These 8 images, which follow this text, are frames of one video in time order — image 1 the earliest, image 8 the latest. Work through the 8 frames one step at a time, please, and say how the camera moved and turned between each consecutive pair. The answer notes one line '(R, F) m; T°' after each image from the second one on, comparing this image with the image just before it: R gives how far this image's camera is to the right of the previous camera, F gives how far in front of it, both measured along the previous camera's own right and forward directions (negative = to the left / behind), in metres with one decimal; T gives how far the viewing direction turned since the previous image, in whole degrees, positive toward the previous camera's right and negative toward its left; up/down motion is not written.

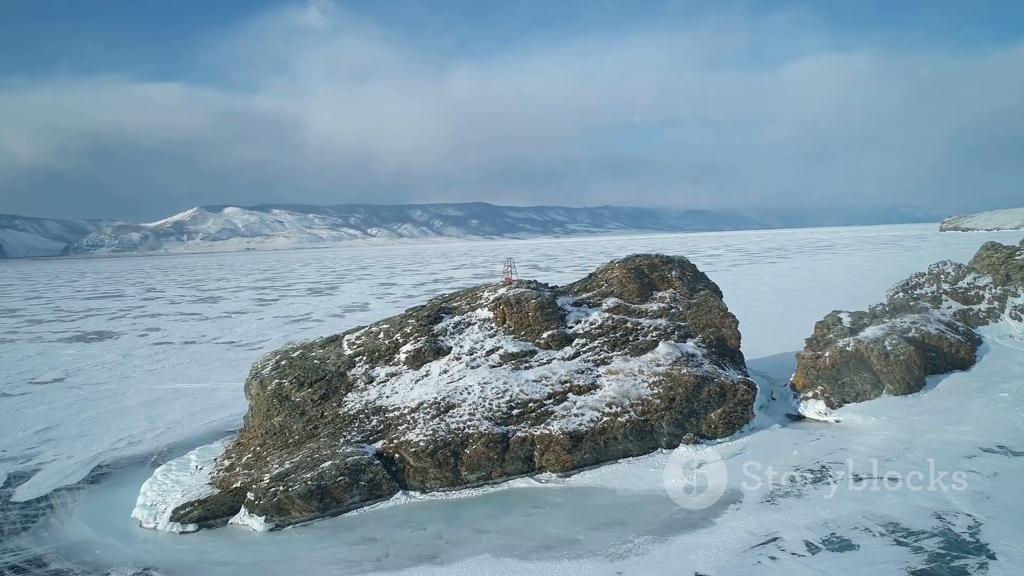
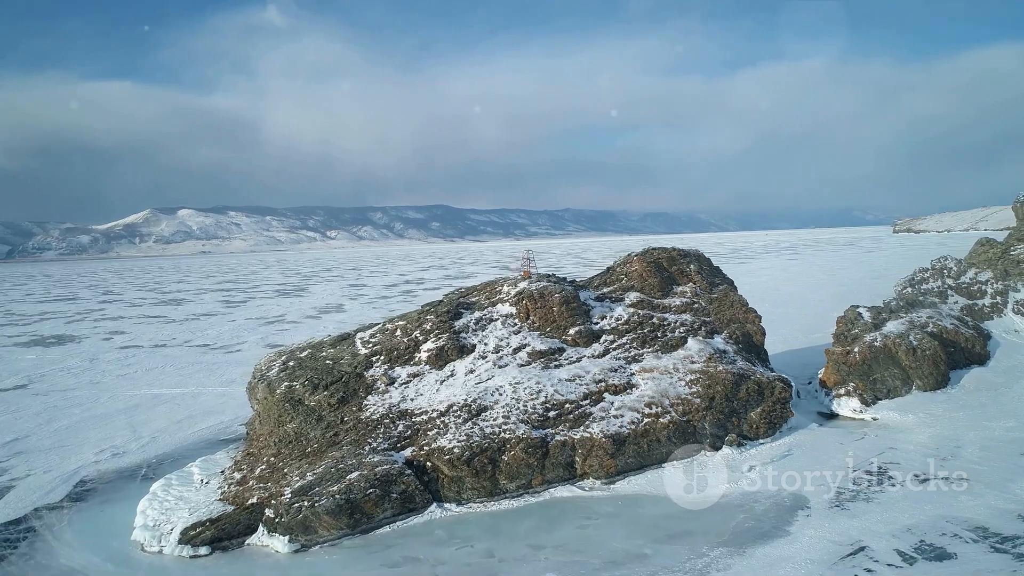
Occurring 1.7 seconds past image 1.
(-1.1, +0.9) m; +3°
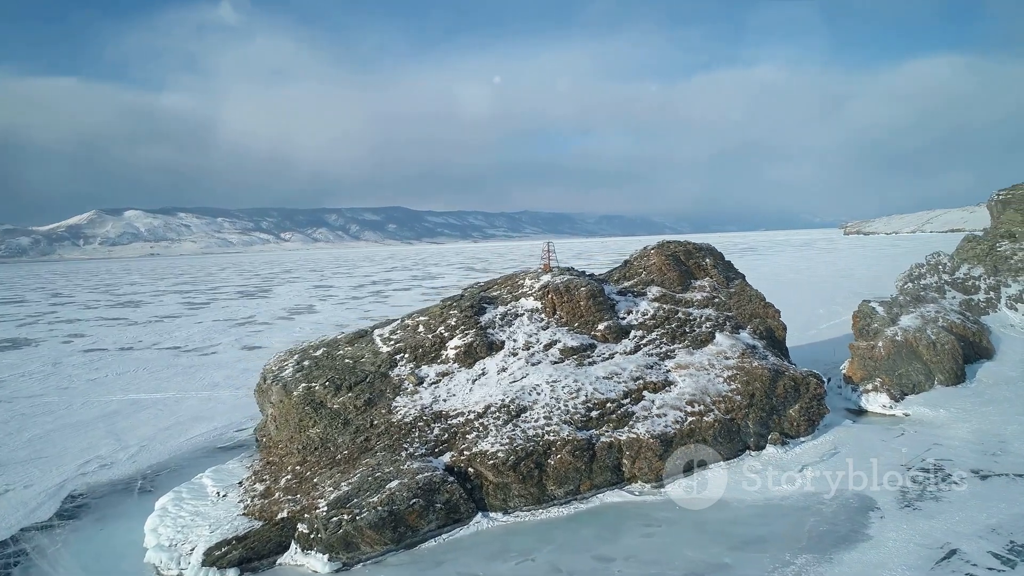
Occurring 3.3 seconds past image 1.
(-1.2, +0.7) m; +3°
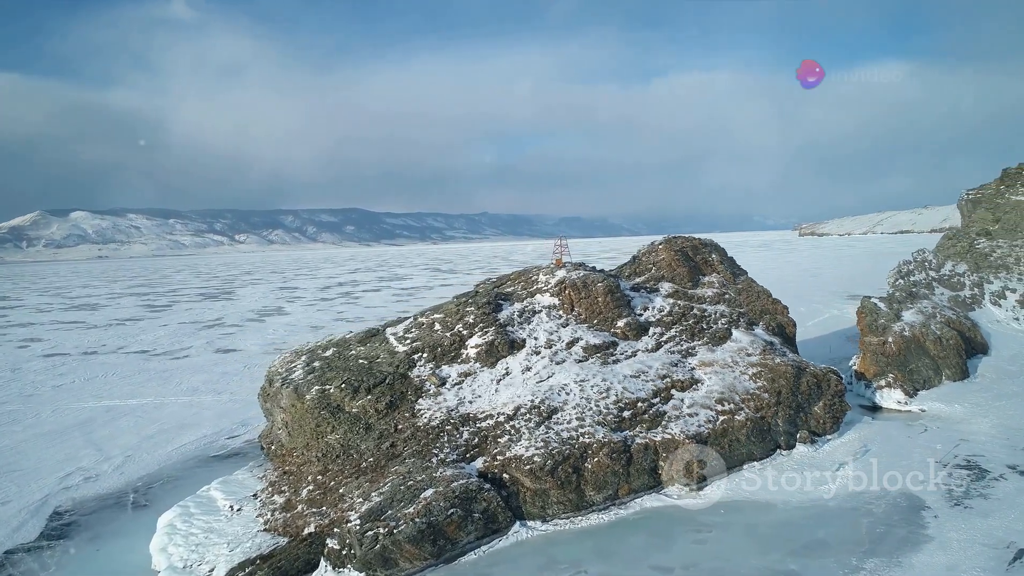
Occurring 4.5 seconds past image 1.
(-0.9, +0.5) m; +3°
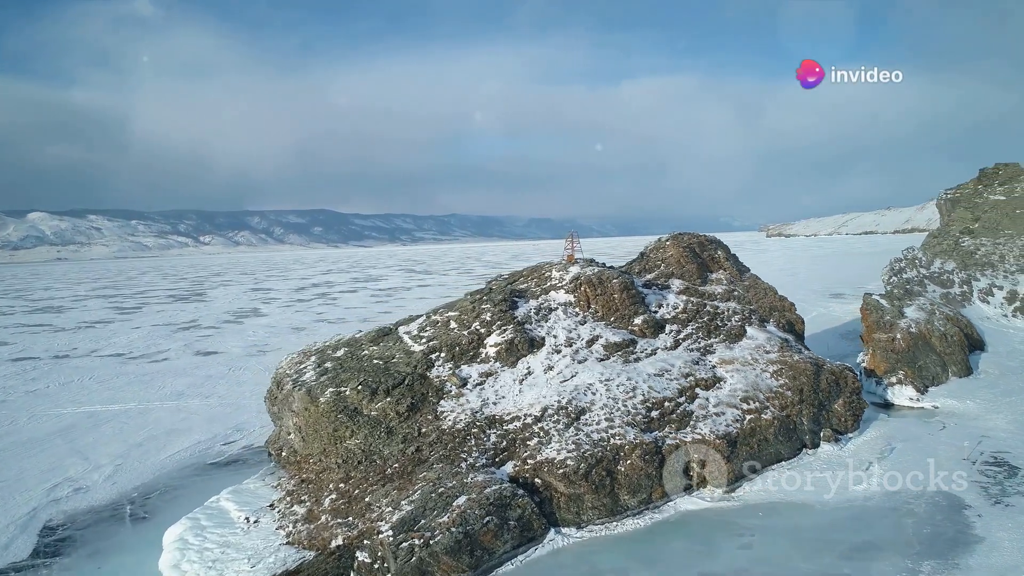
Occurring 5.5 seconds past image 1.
(-0.7, +0.4) m; +2°
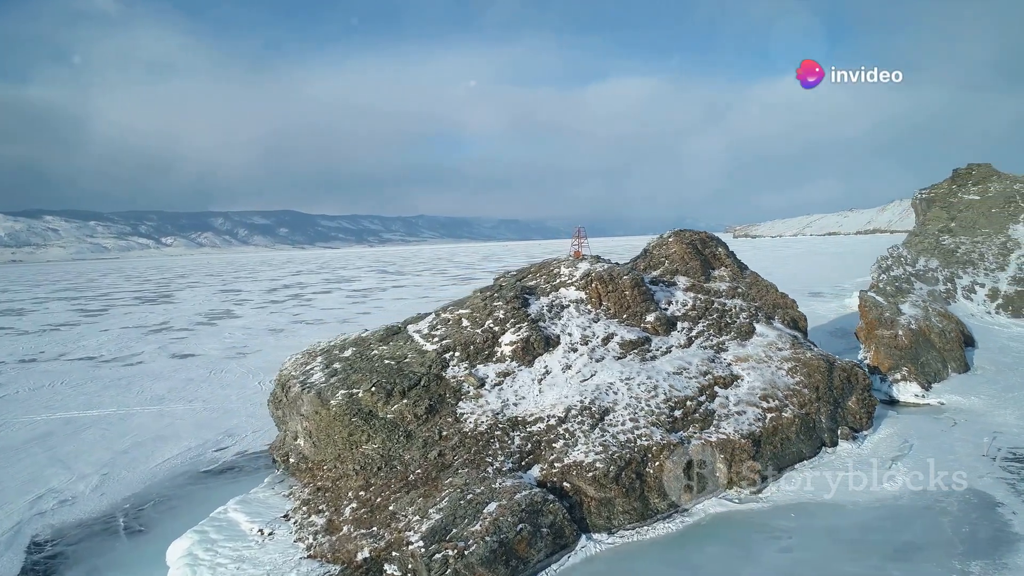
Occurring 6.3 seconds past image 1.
(-0.6, +0.4) m; +2°
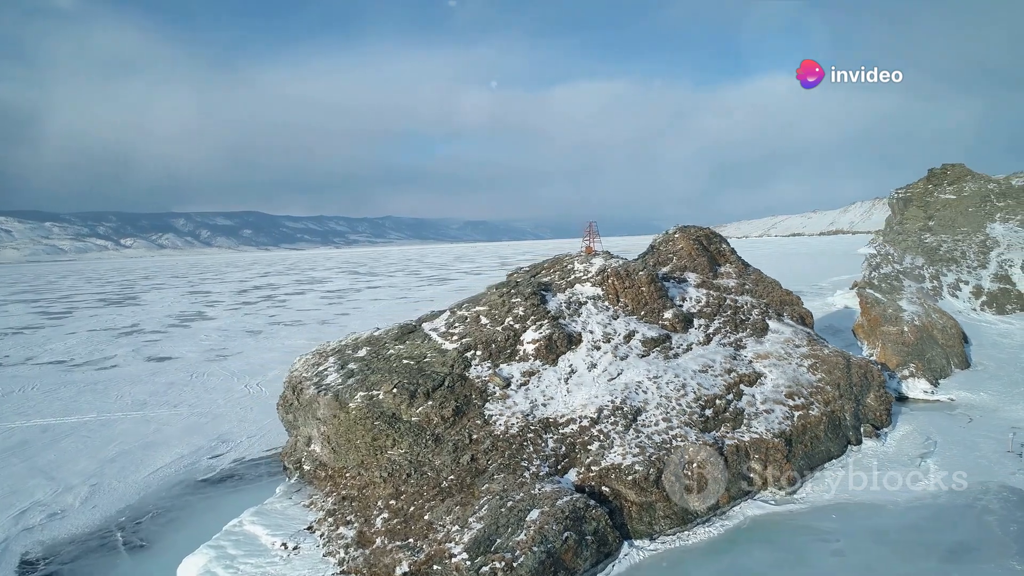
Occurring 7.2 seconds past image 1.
(-0.7, +0.4) m; +2°
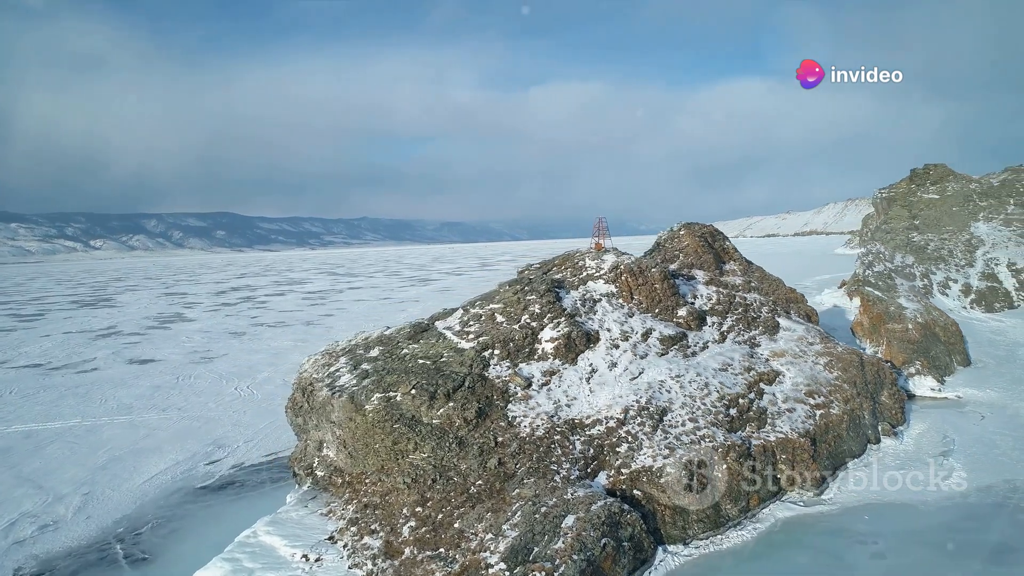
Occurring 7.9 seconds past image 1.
(-0.5, +0.3) m; +2°
